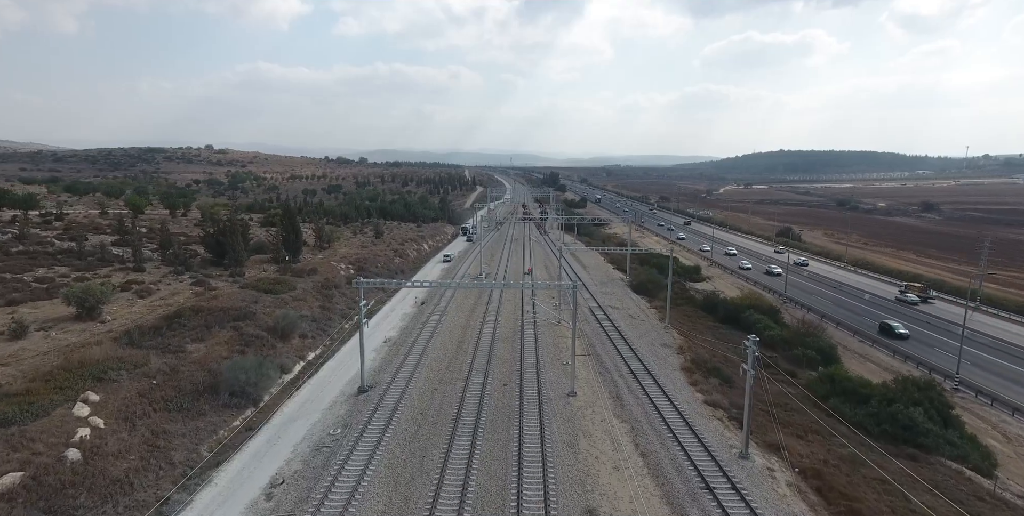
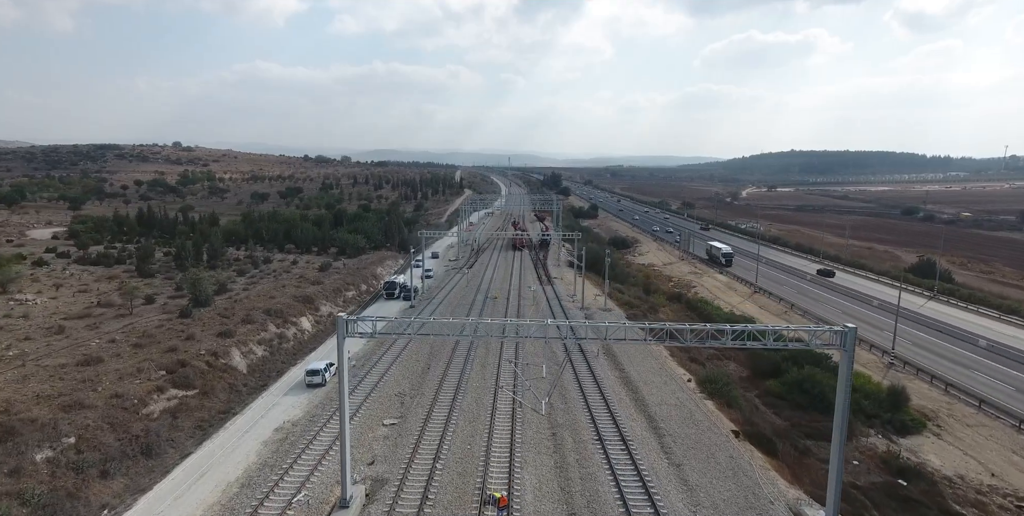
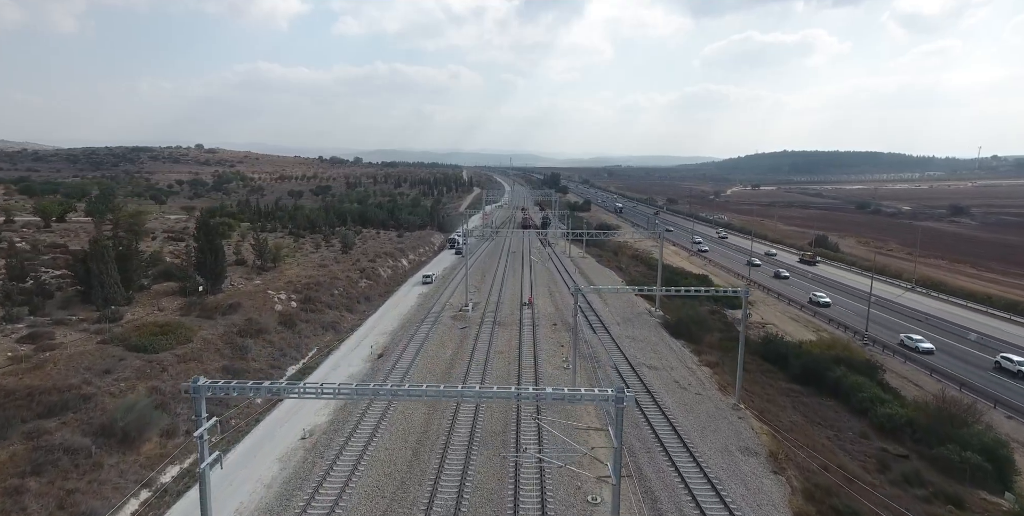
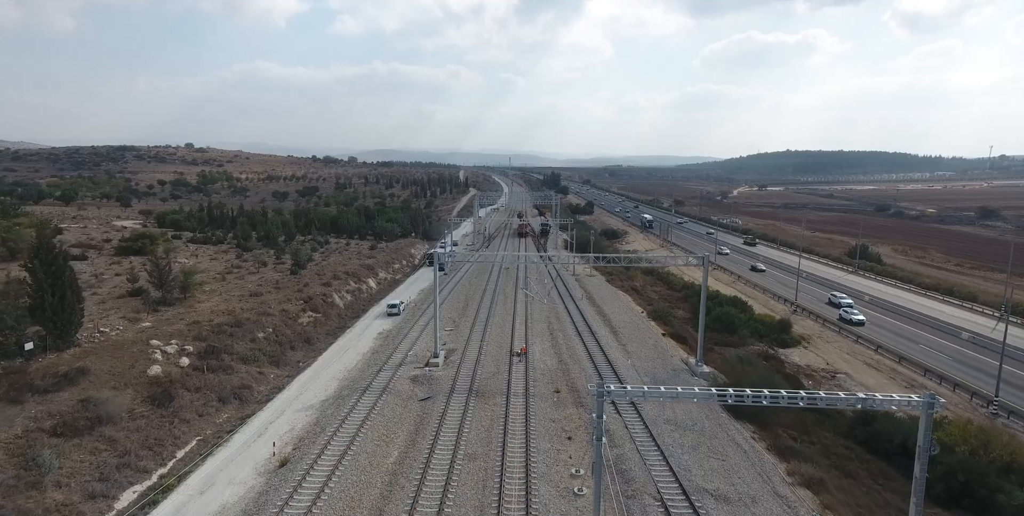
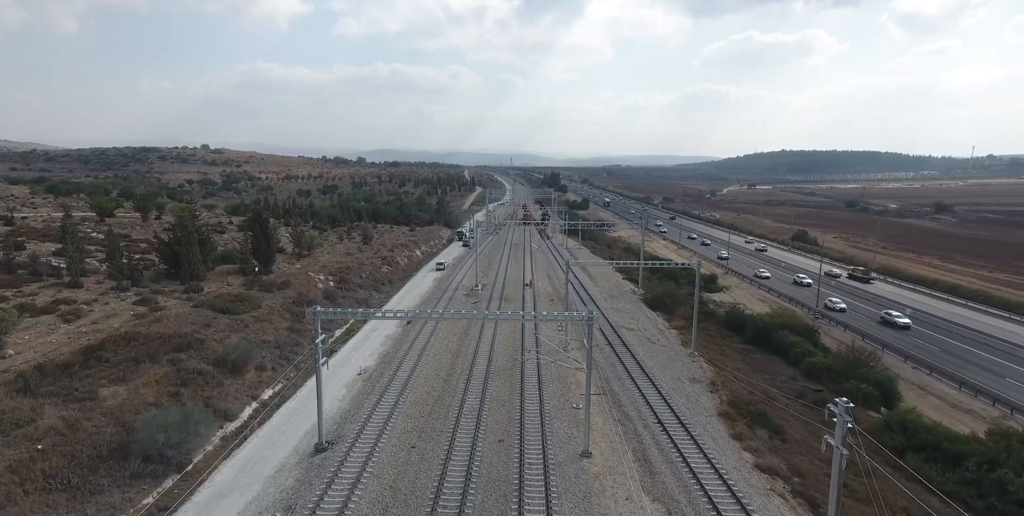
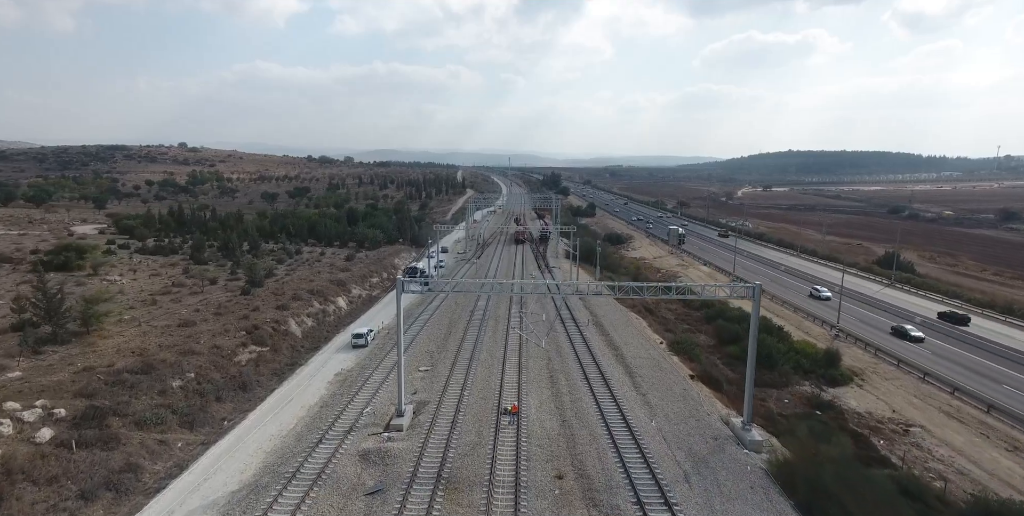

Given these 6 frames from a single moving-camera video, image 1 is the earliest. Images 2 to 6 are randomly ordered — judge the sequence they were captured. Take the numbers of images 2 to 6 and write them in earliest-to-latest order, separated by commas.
5, 3, 4, 6, 2
